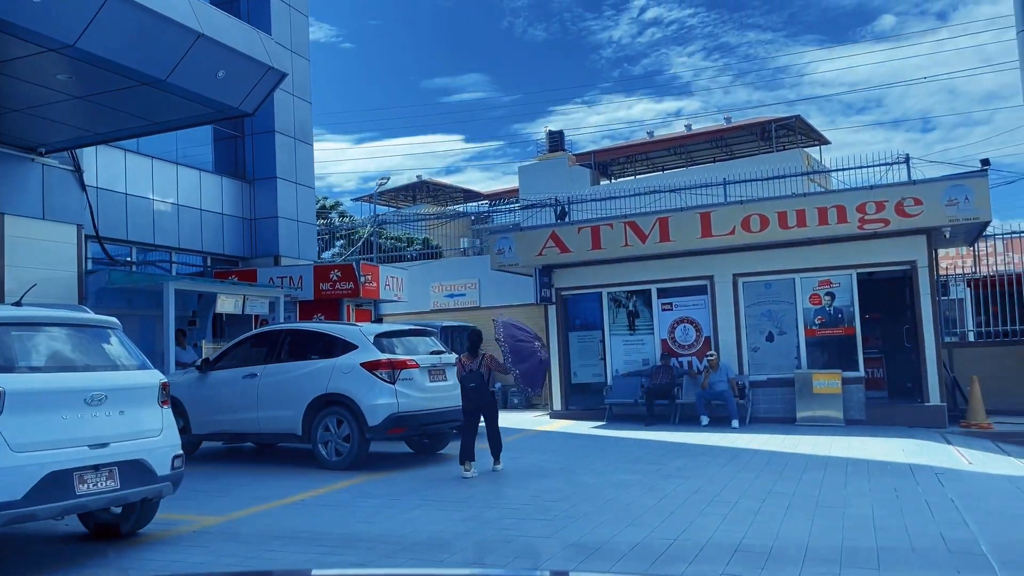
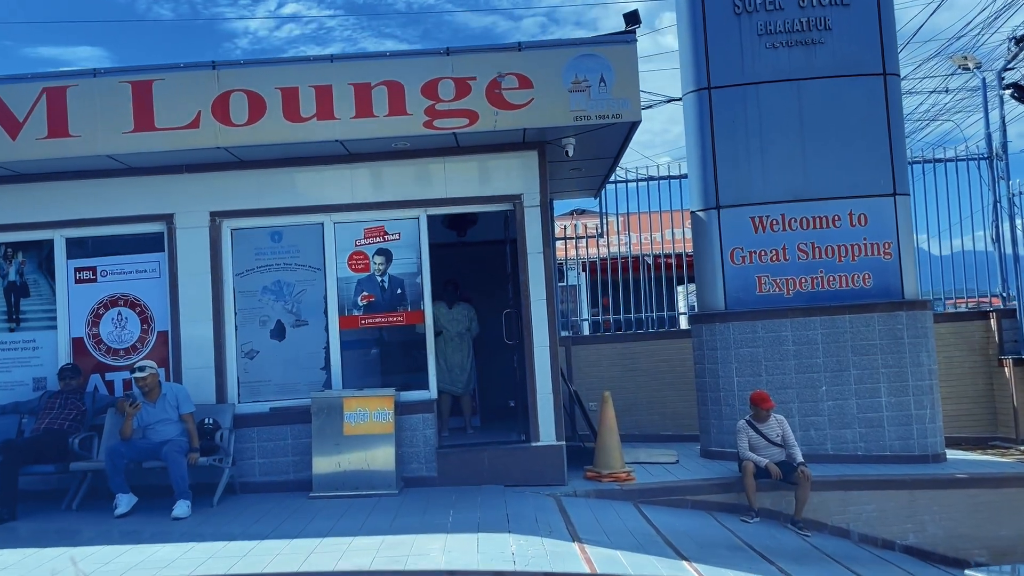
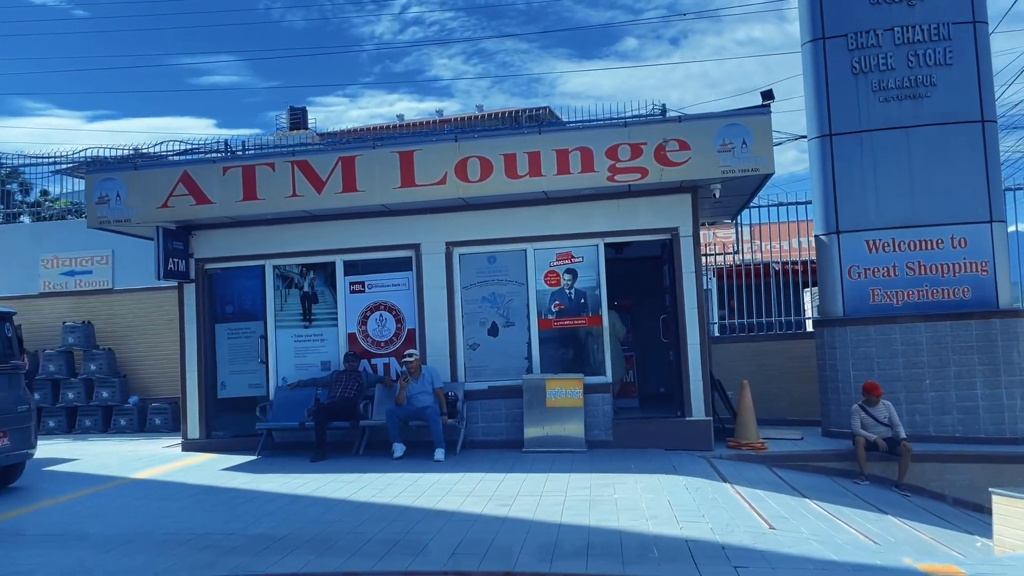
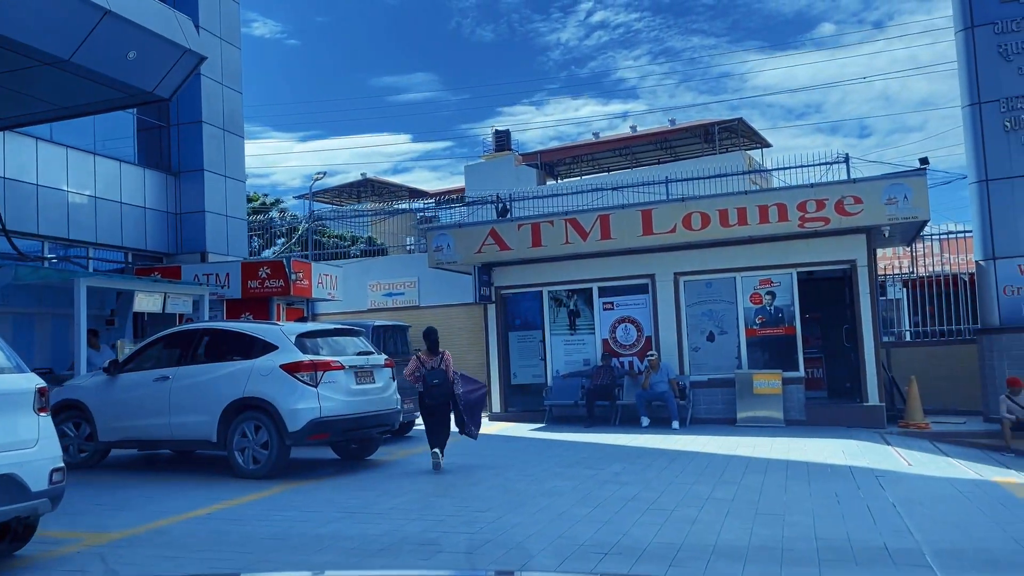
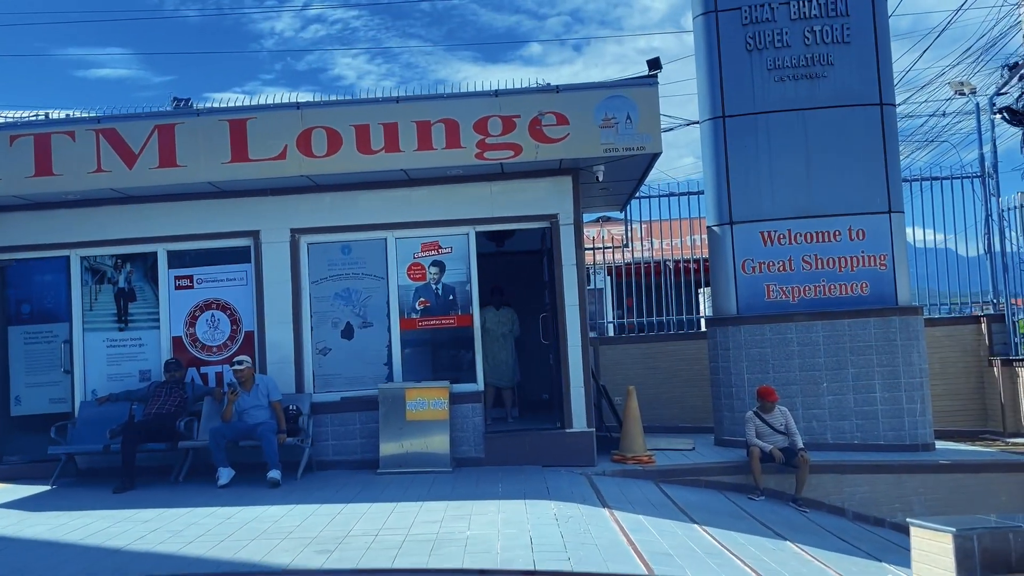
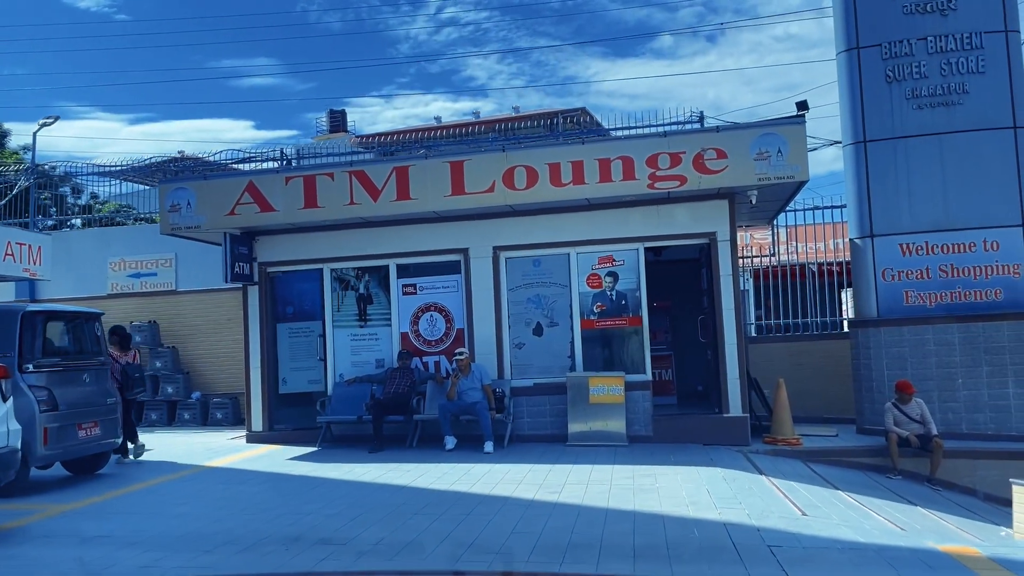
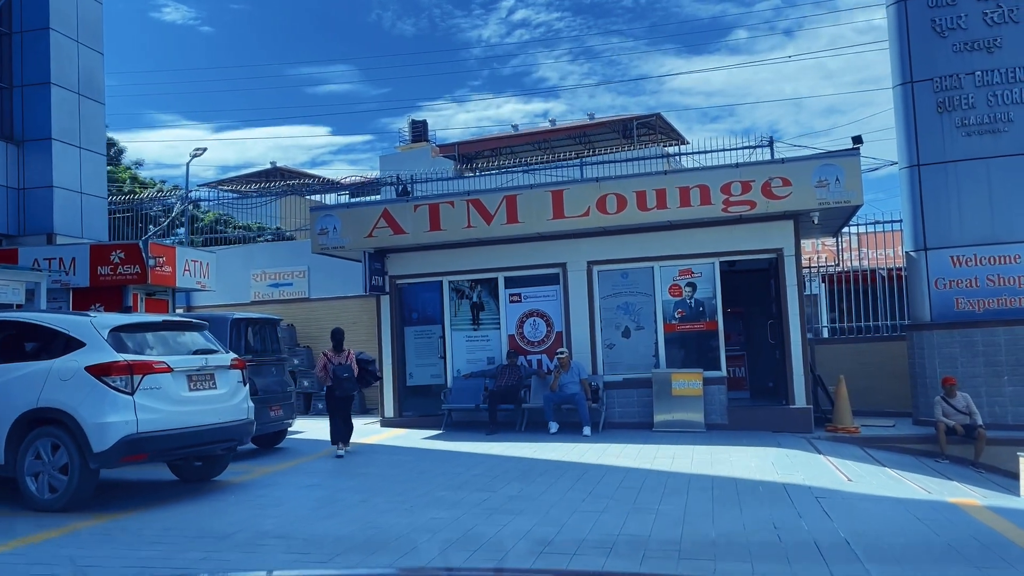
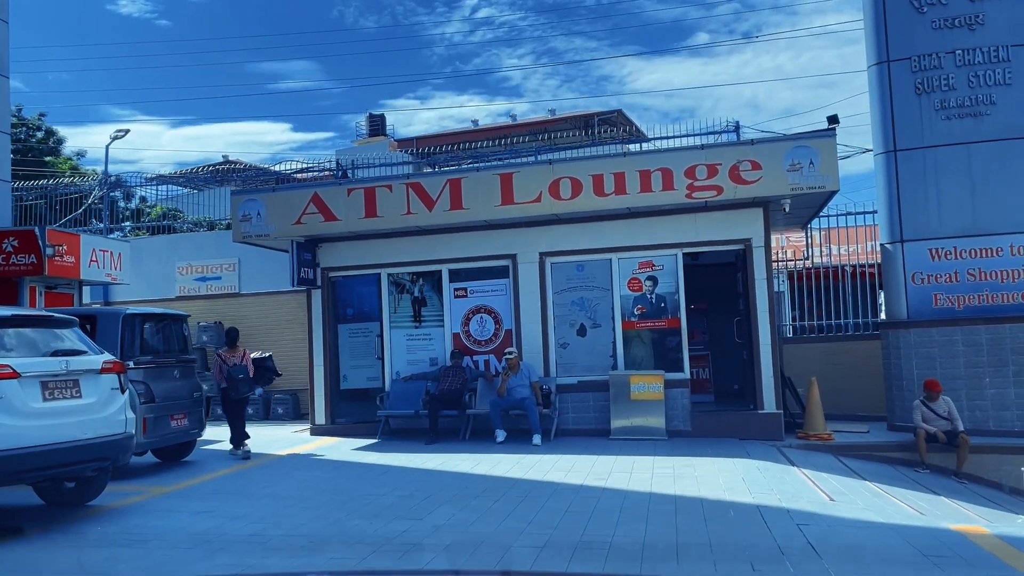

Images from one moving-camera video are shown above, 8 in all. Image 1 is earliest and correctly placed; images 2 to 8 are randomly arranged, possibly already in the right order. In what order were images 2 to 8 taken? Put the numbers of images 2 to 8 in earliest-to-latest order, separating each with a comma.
4, 7, 8, 6, 3, 5, 2
